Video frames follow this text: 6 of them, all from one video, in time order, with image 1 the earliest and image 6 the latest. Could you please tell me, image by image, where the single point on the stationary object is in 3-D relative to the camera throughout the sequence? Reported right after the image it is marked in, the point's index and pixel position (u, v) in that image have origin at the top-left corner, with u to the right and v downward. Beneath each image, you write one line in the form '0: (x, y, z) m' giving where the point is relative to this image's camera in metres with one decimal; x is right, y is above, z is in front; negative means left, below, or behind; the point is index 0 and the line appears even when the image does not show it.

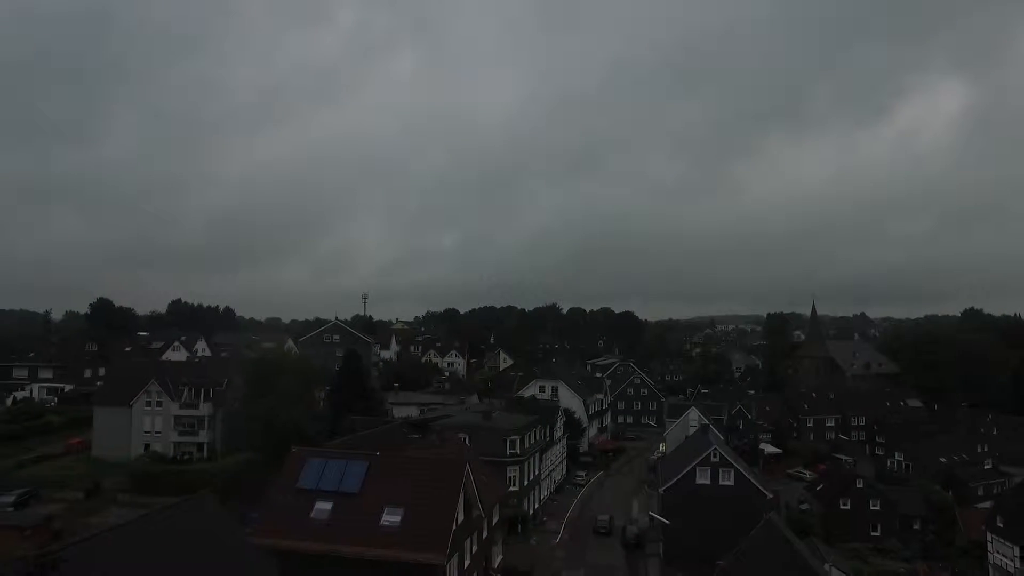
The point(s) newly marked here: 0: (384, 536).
0: (-2.2, -4.2, +10.8) m
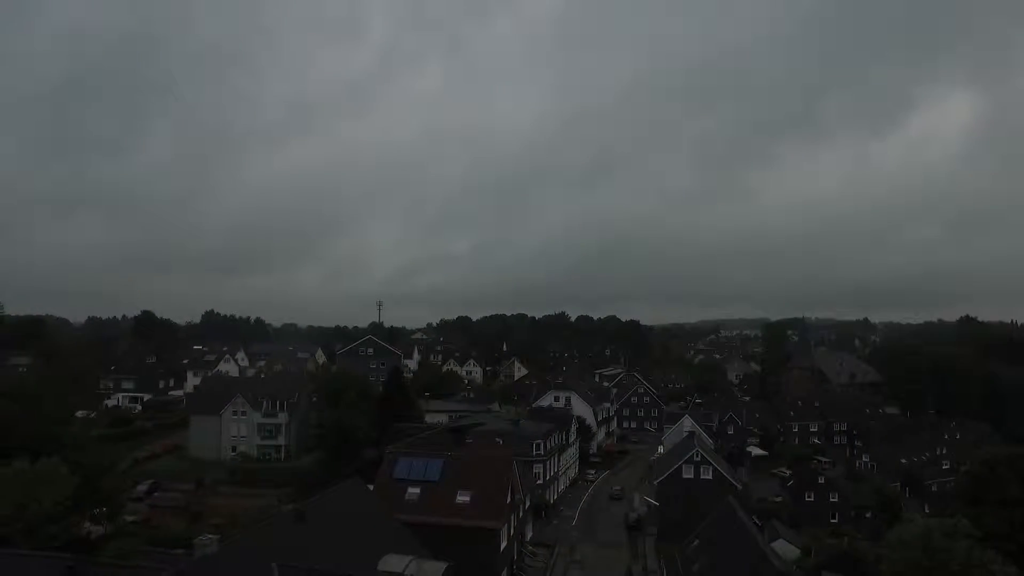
0: (-1.3, -5.4, +15.6) m
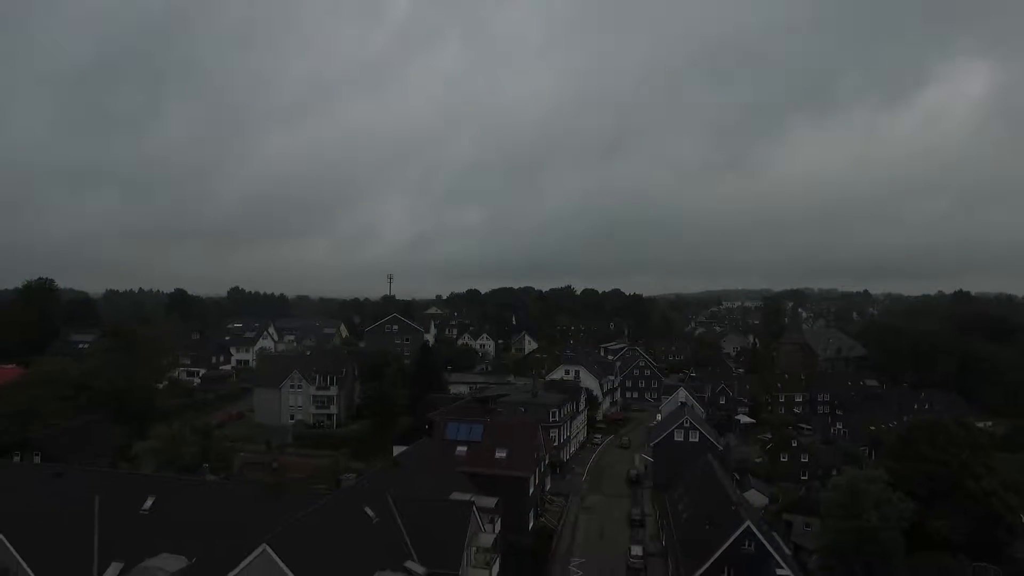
0: (-0.5, -5.6, +20.1) m
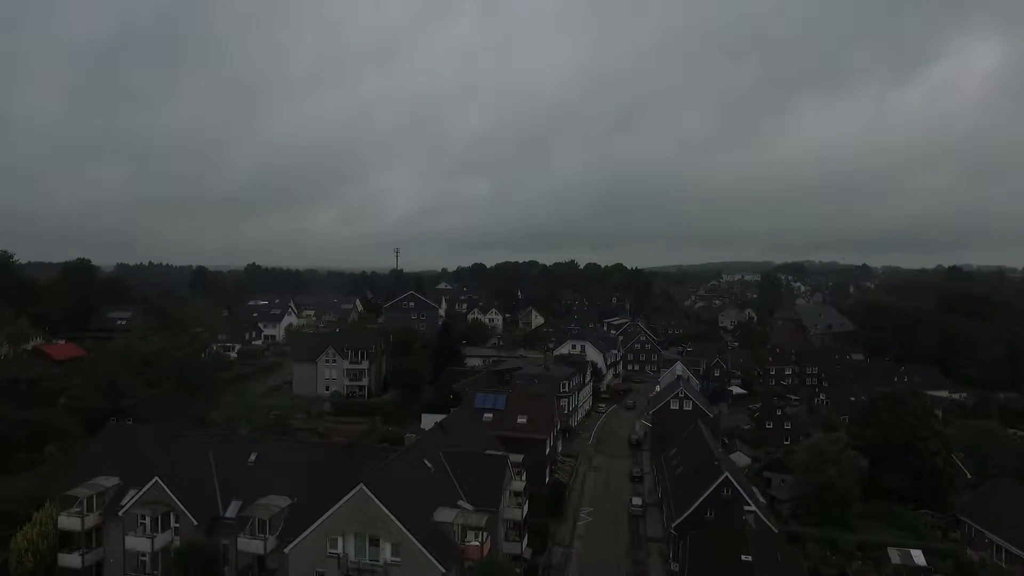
0: (+0.3, -5.2, +23.7) m
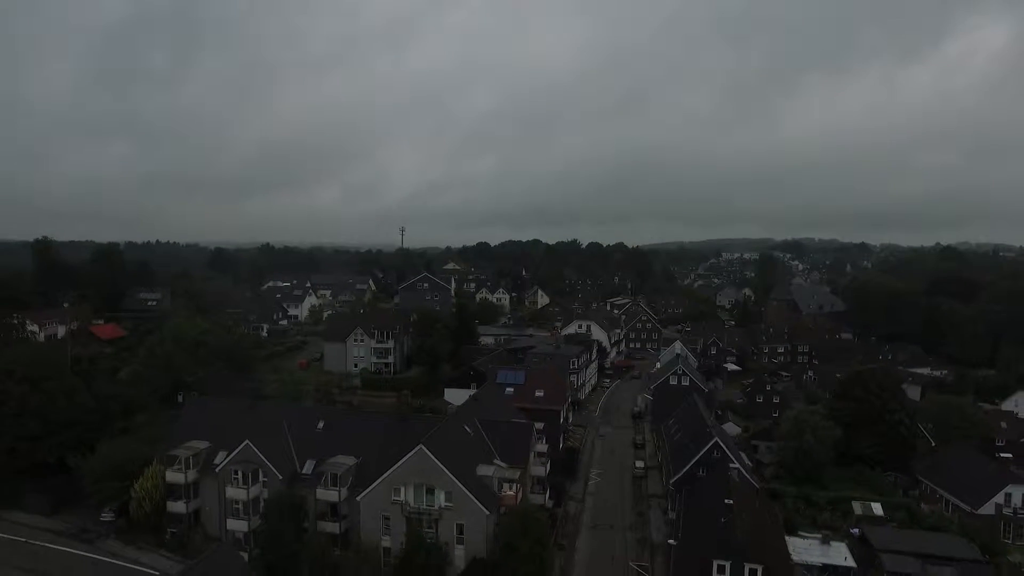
0: (+1.0, -4.8, +27.0) m
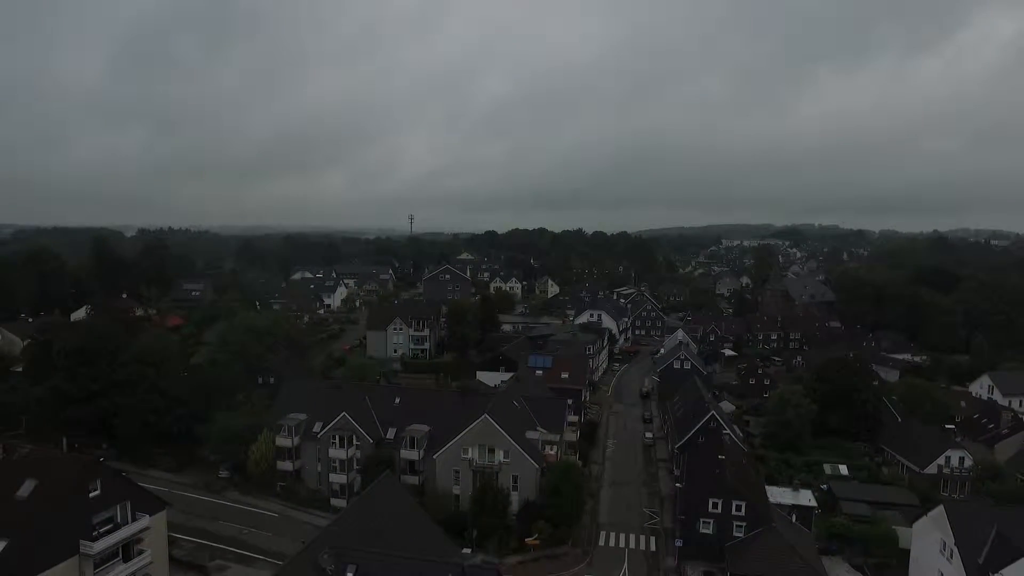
0: (+2.5, -4.7, +32.0) m
